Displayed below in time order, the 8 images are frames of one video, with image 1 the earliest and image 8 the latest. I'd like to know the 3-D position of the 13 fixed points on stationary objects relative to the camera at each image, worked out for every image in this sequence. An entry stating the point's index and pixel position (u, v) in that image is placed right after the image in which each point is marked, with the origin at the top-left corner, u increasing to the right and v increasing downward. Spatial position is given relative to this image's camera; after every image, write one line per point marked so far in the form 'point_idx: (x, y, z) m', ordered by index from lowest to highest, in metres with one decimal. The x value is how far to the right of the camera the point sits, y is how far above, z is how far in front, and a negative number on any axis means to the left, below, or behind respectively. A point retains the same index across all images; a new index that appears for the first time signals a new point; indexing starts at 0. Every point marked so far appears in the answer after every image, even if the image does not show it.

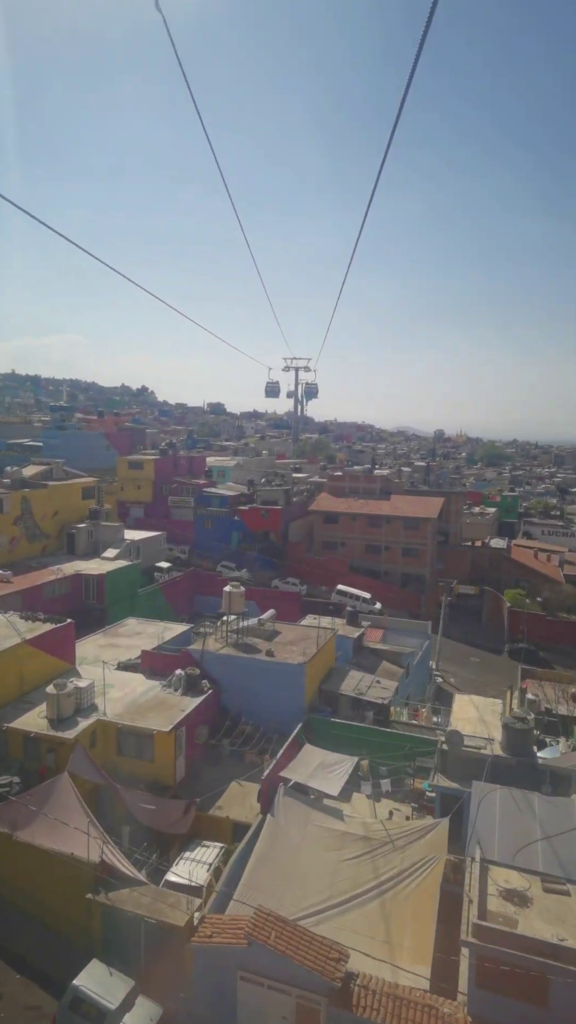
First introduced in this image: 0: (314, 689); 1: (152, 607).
0: (+0.5, -3.1, +10.6) m
1: (-4.4, -3.1, +19.9) m
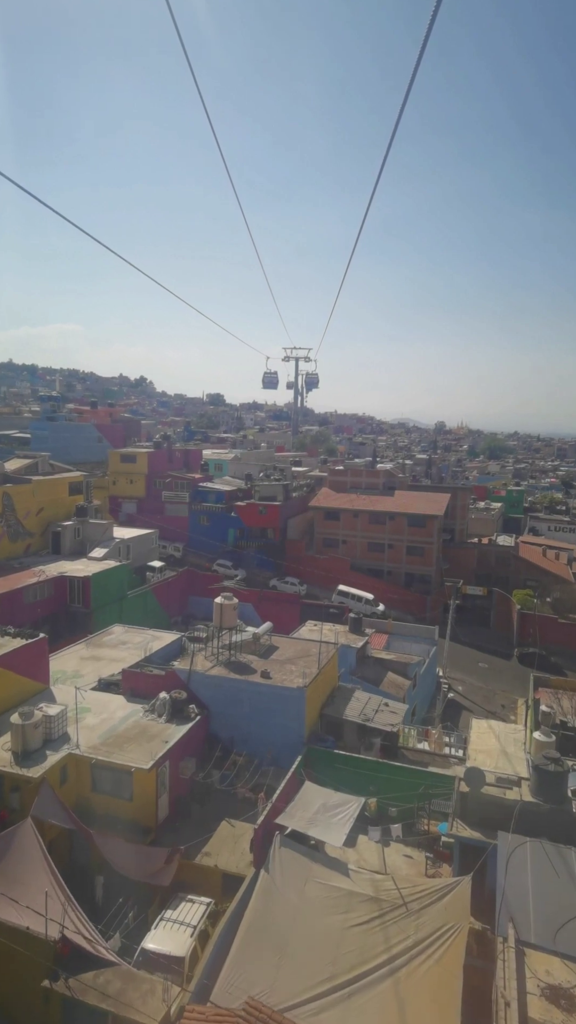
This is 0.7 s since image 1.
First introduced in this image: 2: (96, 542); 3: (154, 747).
0: (+0.4, -3.1, +9.5) m
1: (-4.5, -3.0, +18.8) m
2: (-6.0, -0.9, +19.4) m
3: (-1.8, -3.2, +8.5) m
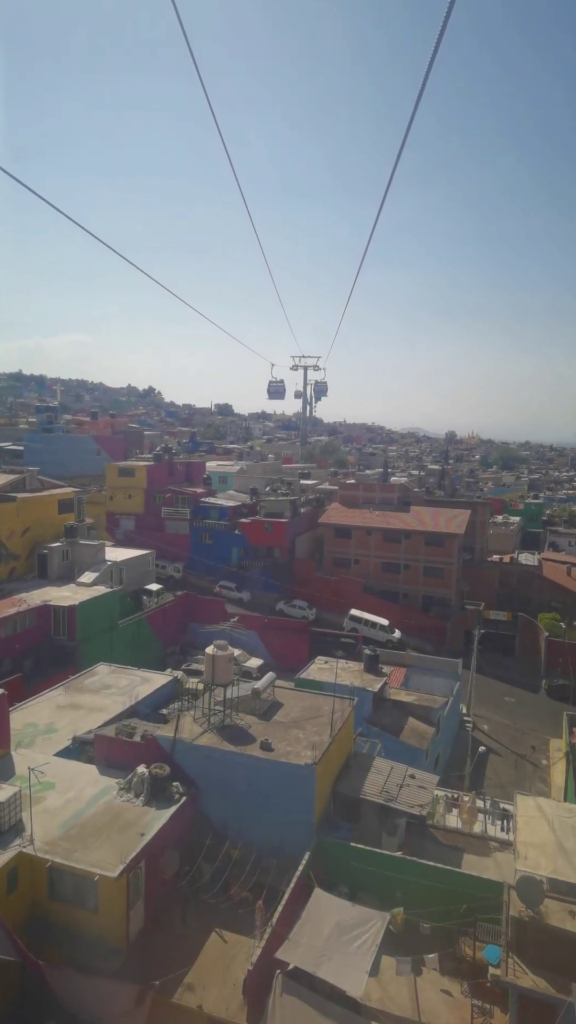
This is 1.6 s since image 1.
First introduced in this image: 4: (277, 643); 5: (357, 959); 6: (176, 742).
0: (+0.5, -3.5, +7.8) m
1: (-4.3, -3.6, +17.2) m
2: (-5.8, -1.5, +17.8) m
3: (-1.8, -3.7, +6.8) m
4: (-0.3, -4.0, +18.8) m
5: (+0.7, -4.3, +5.9) m
6: (-1.4, -2.9, +7.9) m
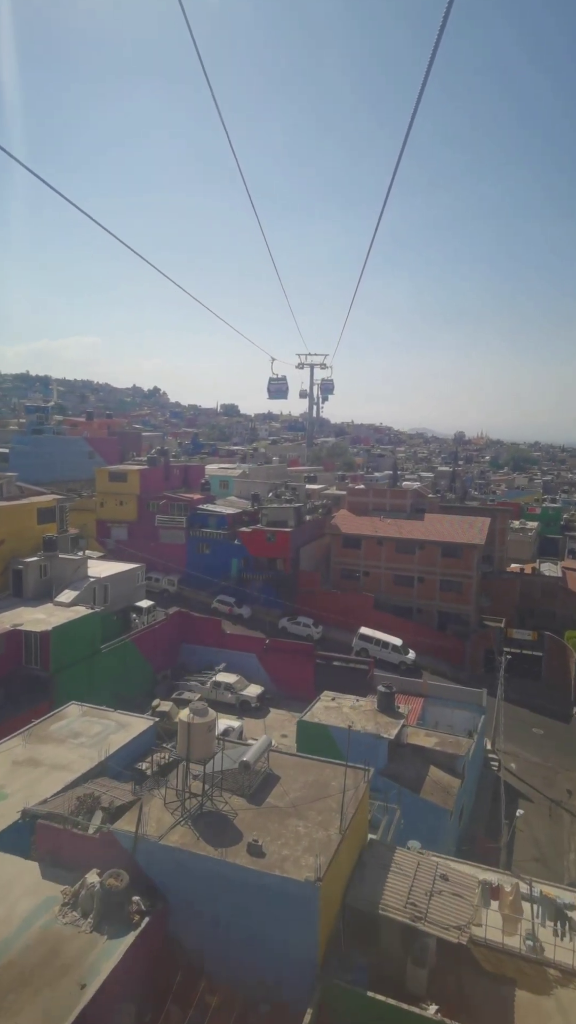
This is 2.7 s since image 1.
0: (+0.5, -3.8, +5.9) m
1: (-4.2, -3.8, +15.4) m
2: (-5.8, -1.8, +16.0) m
3: (-1.8, -3.9, +5.0) m
4: (-0.3, -4.3, +16.9) m
5: (+0.6, -4.6, +4.1) m
6: (-1.5, -3.2, +6.1) m
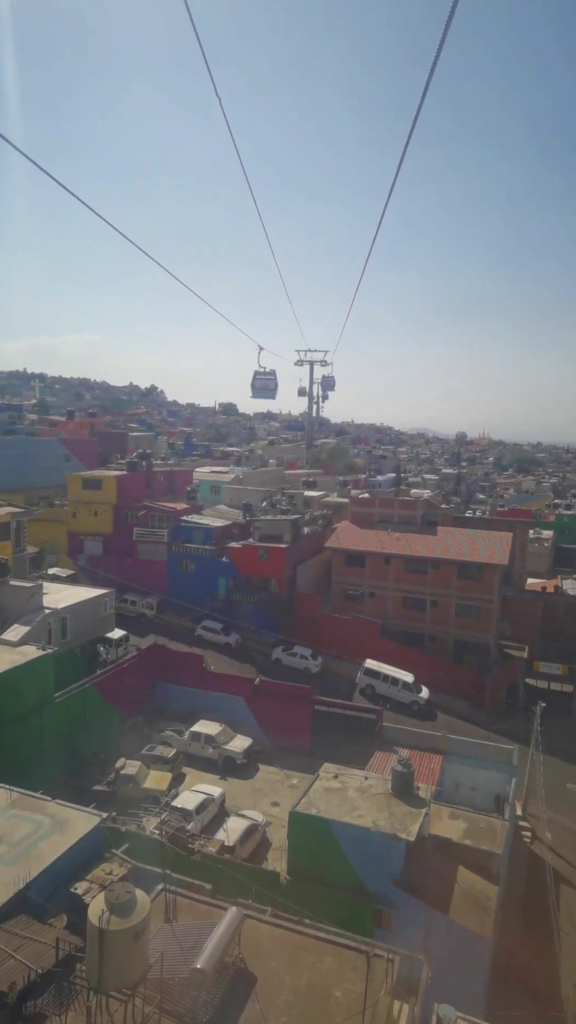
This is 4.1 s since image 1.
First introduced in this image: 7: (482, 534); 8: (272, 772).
0: (+0.3, -4.3, +3.4) m
1: (-4.3, -4.2, +12.8) m
2: (-5.9, -2.2, +13.4) m
3: (-2.0, -4.4, +2.5) m
4: (-0.4, -4.7, +14.4) m
5: (+0.5, -5.0, +1.5) m
6: (-1.6, -3.6, +3.5) m
7: (+6.1, -0.7, +19.5) m
8: (-0.3, -5.7, +13.4) m
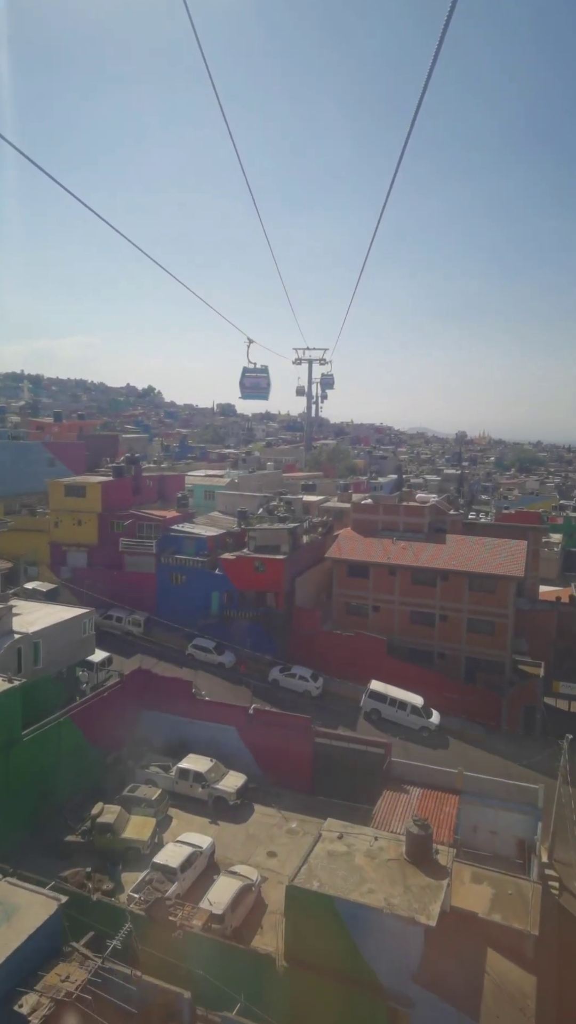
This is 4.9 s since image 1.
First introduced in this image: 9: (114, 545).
0: (+0.3, -4.5, +2.0) m
1: (-4.4, -4.5, +11.4) m
2: (-6.0, -2.5, +12.1) m
3: (-2.0, -4.6, +1.1) m
4: (-0.5, -5.0, +13.0) m
5: (+0.4, -5.2, +0.1) m
6: (-1.7, -3.9, +2.2) m
7: (+6.1, -0.9, +18.1) m
8: (-0.4, -5.9, +12.1) m
9: (-5.3, -1.0, +18.8) m
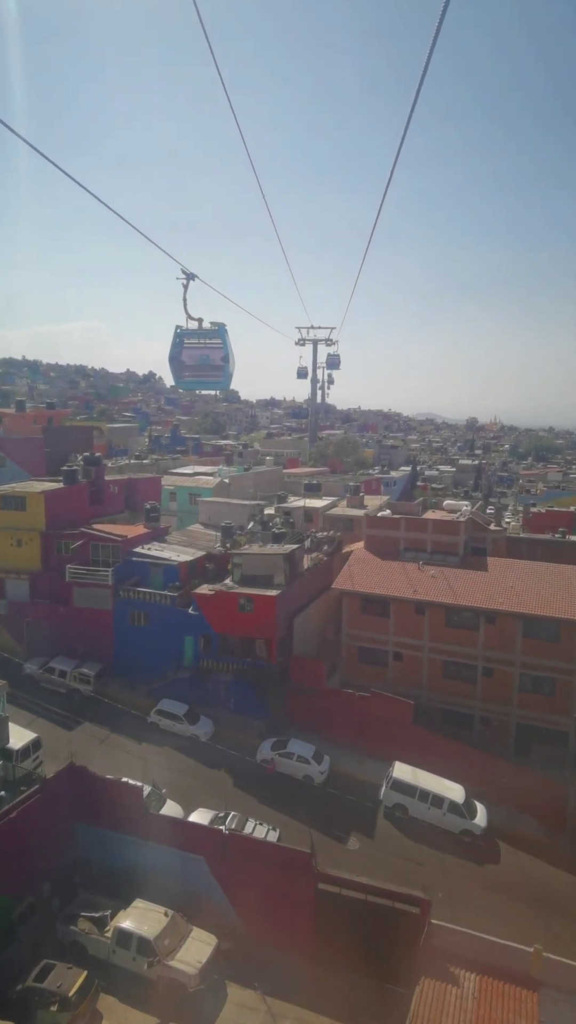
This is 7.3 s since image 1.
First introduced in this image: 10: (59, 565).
0: (0.0, -5.3, -2.0) m
1: (-4.5, -5.1, +7.4) m
2: (-6.1, -3.0, +8.0) m
3: (-2.3, -5.4, -2.9) m
4: (-0.6, -5.5, +9.0) m
5: (+0.2, -6.1, -3.9) m
6: (-1.9, -4.7, -1.9) m
7: (+6.0, -1.3, +14.0) m
8: (-0.5, -6.5, +8.1) m
9: (-5.4, -1.4, +14.7) m
10: (-5.5, -1.3, +14.8) m
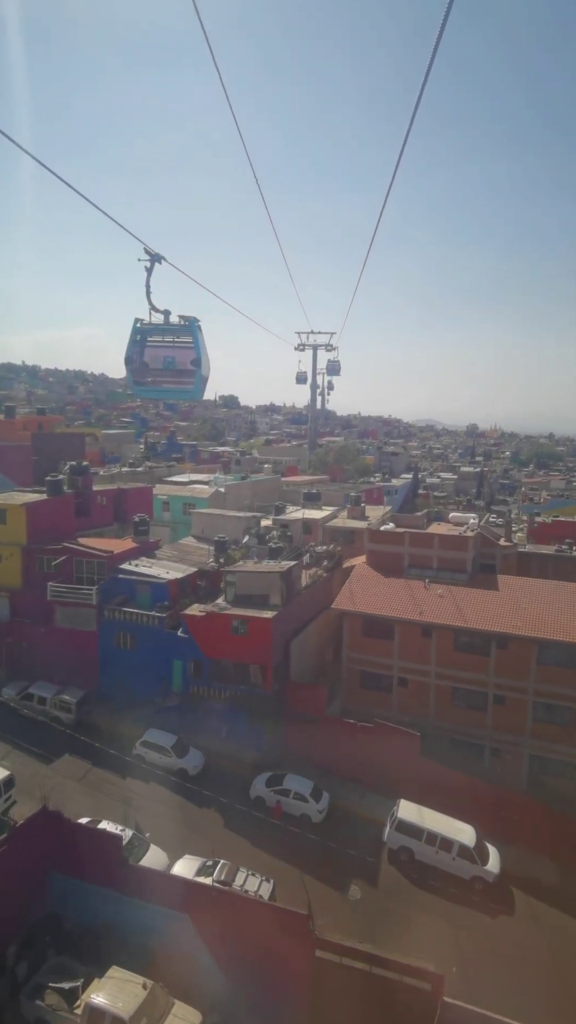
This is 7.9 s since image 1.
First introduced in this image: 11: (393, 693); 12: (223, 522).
0: (-0.1, -5.4, -3.0) m
1: (-4.6, -5.3, +6.5) m
2: (-6.2, -3.3, +7.1) m
3: (-2.4, -5.6, -3.9) m
4: (-0.7, -5.8, +8.0) m
5: (+0.1, -6.2, -4.8) m
6: (-2.0, -4.8, -2.8) m
7: (+5.9, -1.7, +13.0) m
8: (-0.6, -6.7, +7.1) m
9: (-5.5, -1.7, +13.8) m
10: (-5.5, -1.6, +13.9) m
11: (+2.2, -3.8, +12.8) m
12: (-1.8, -0.3, +17.6) m
